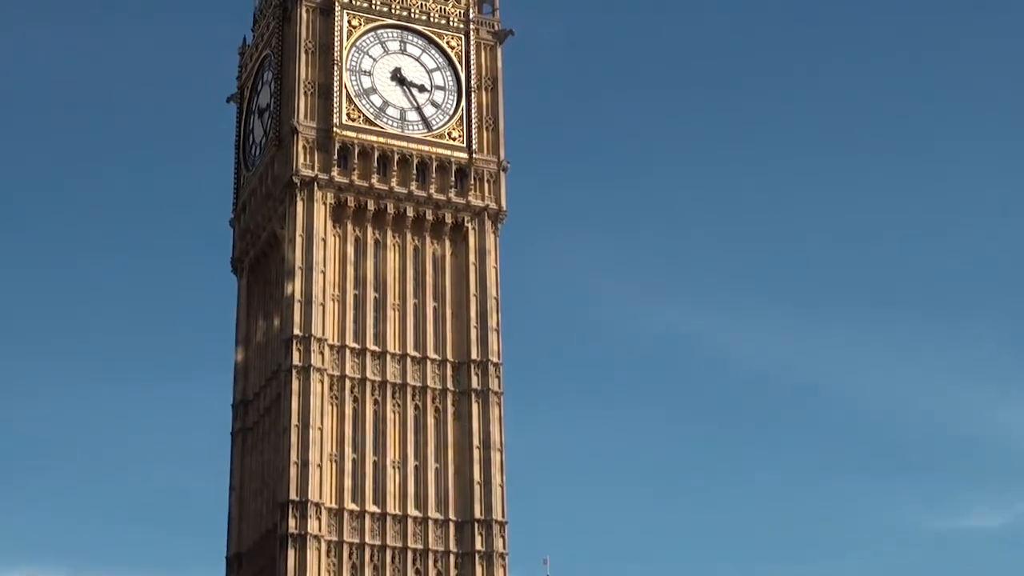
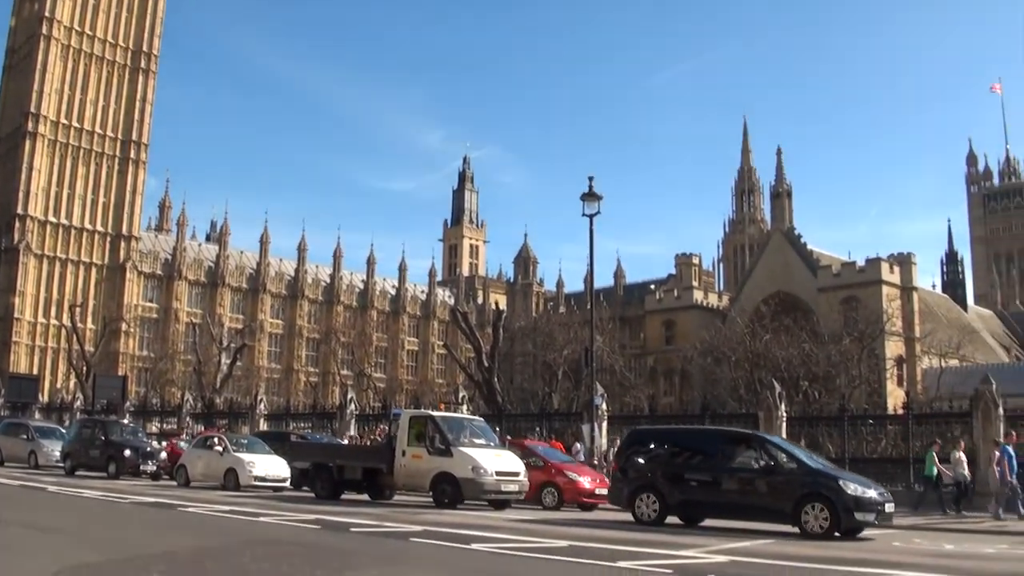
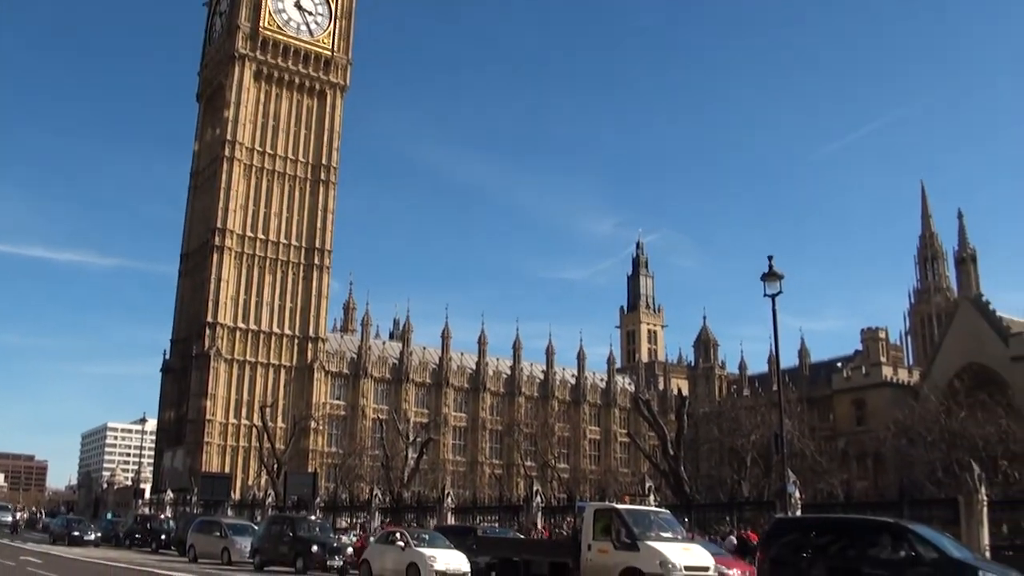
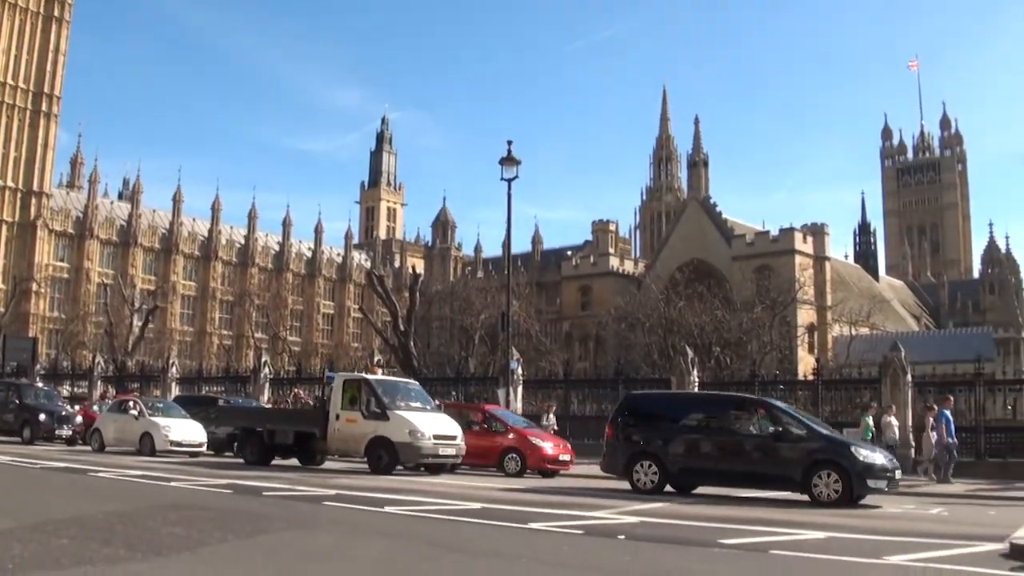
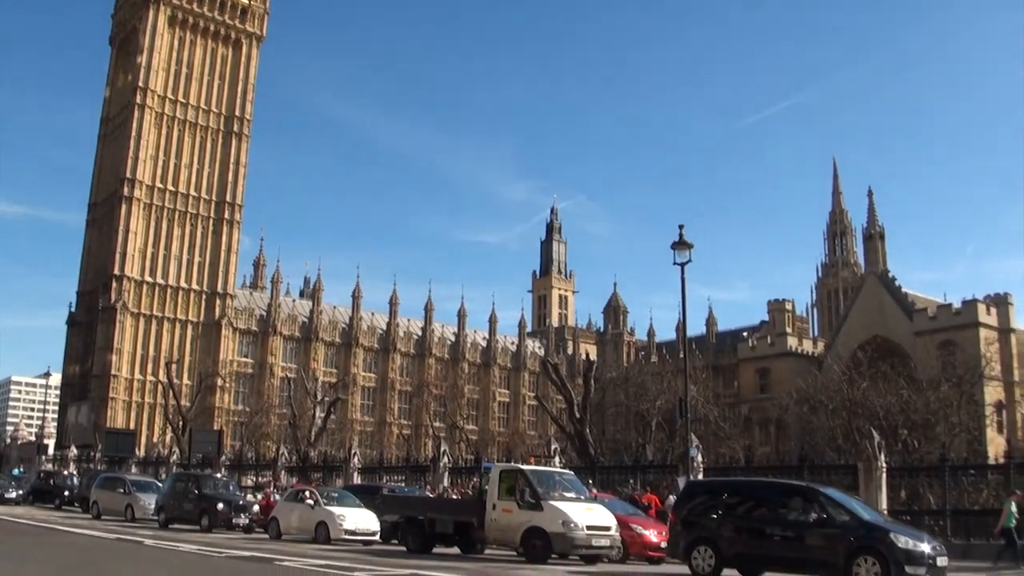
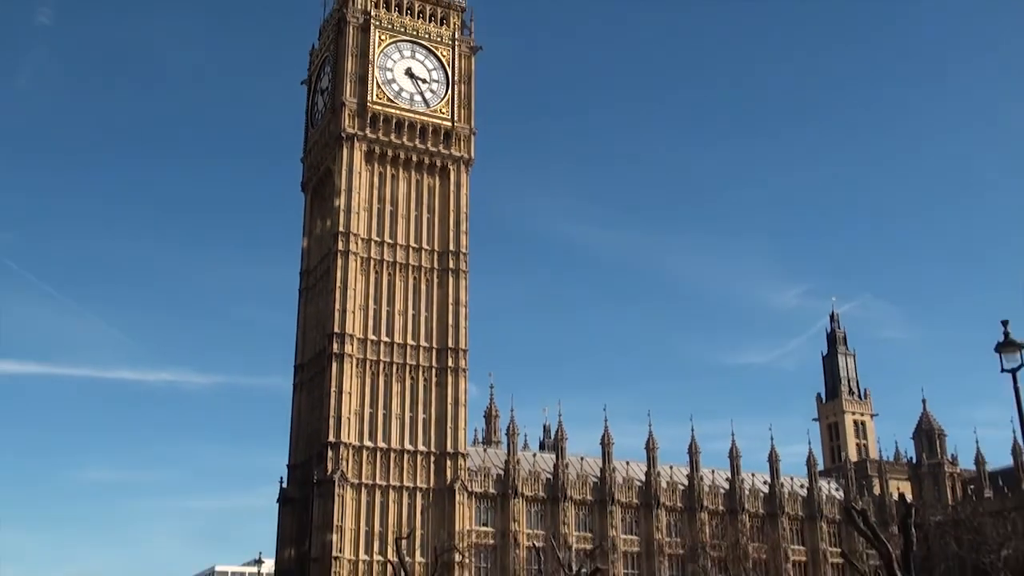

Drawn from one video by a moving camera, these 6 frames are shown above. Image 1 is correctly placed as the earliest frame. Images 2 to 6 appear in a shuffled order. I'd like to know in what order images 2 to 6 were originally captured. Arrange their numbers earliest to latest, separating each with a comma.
6, 3, 5, 2, 4
